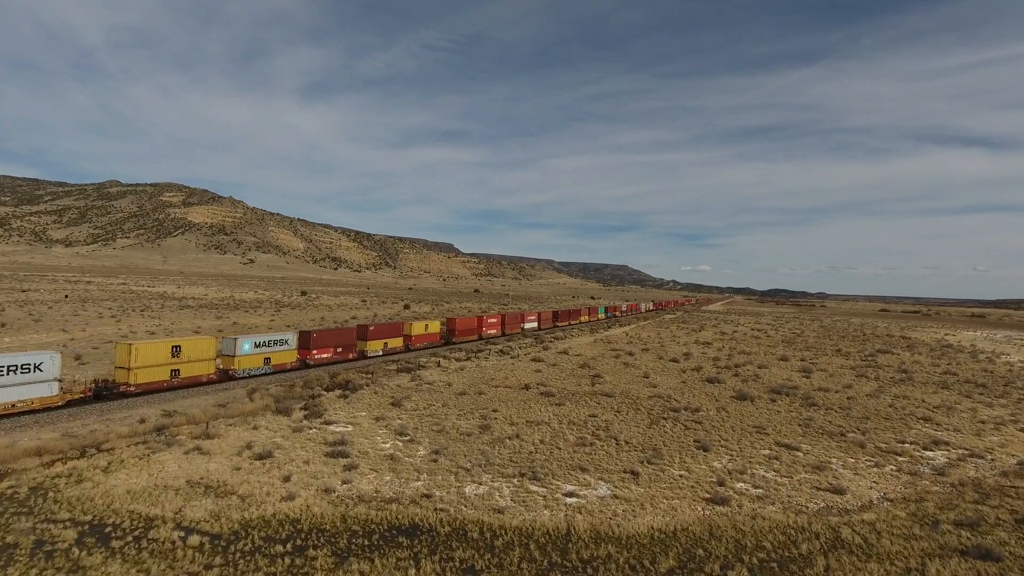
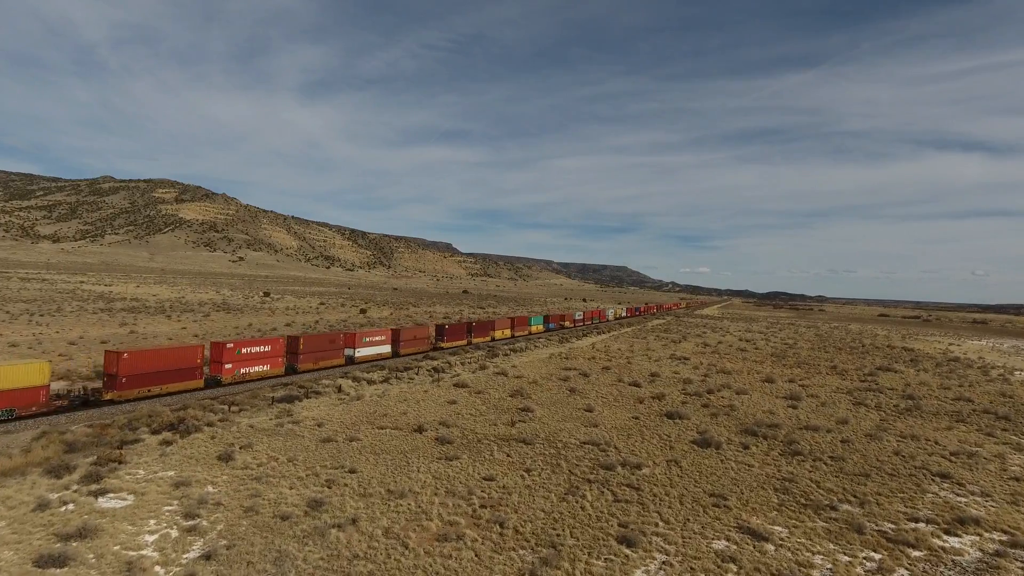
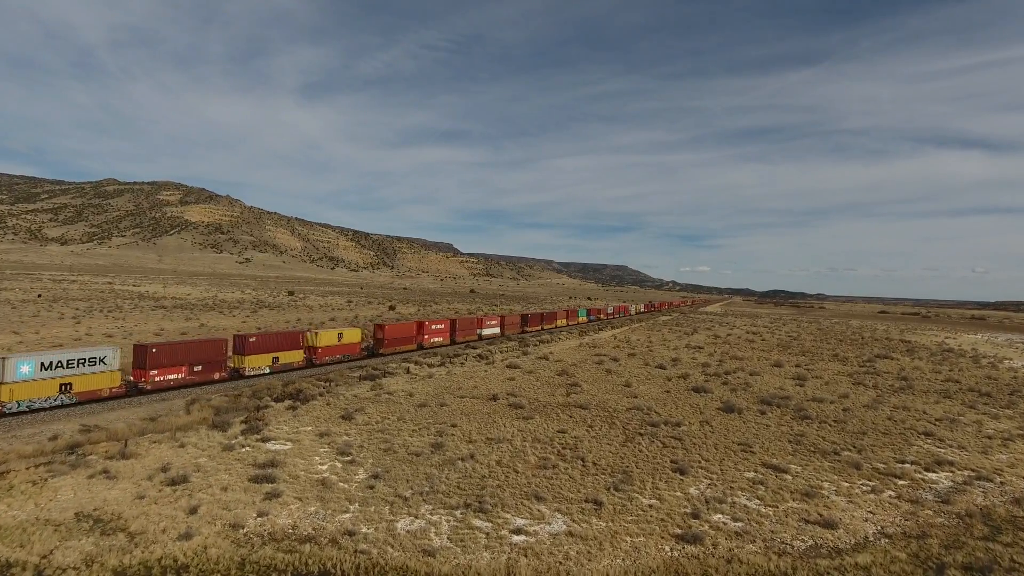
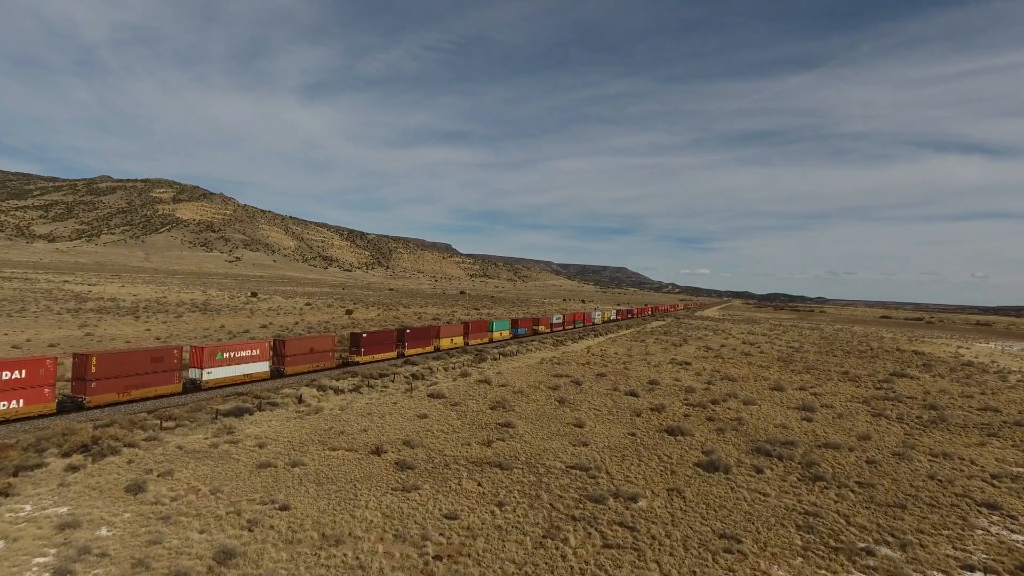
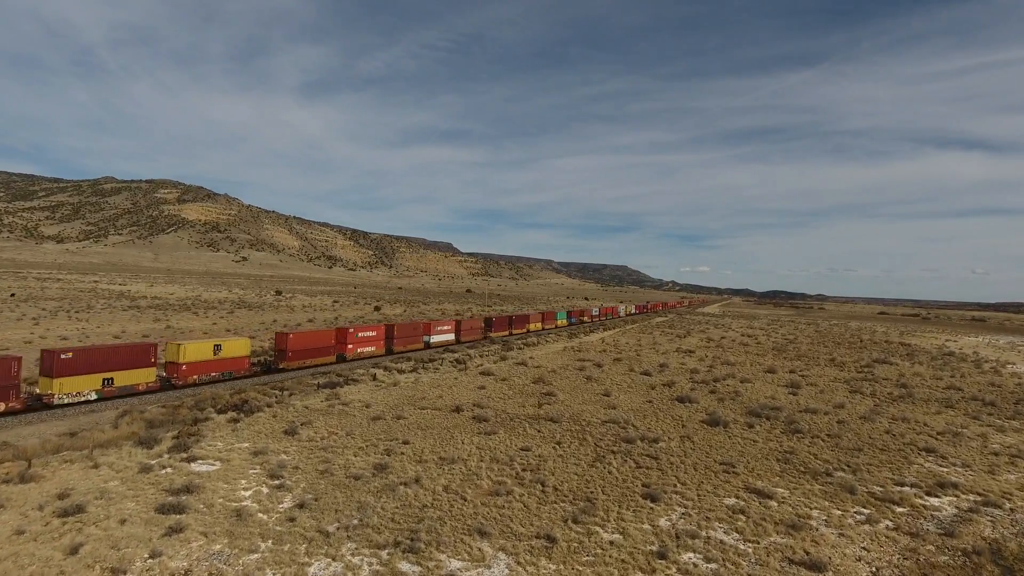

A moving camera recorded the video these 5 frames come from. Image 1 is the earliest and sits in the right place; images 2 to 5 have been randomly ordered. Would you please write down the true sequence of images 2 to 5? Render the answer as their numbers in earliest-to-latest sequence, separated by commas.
3, 5, 2, 4
